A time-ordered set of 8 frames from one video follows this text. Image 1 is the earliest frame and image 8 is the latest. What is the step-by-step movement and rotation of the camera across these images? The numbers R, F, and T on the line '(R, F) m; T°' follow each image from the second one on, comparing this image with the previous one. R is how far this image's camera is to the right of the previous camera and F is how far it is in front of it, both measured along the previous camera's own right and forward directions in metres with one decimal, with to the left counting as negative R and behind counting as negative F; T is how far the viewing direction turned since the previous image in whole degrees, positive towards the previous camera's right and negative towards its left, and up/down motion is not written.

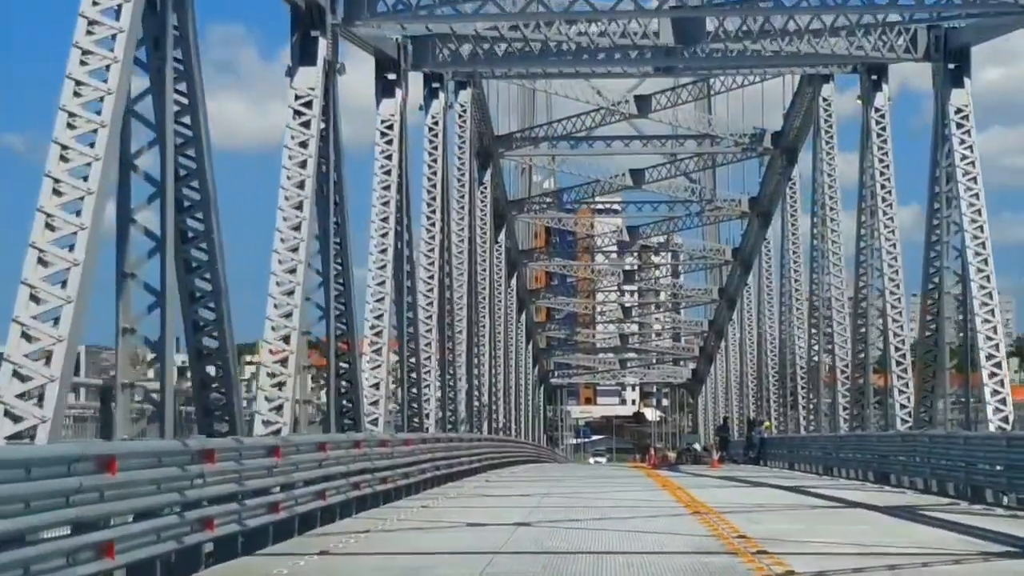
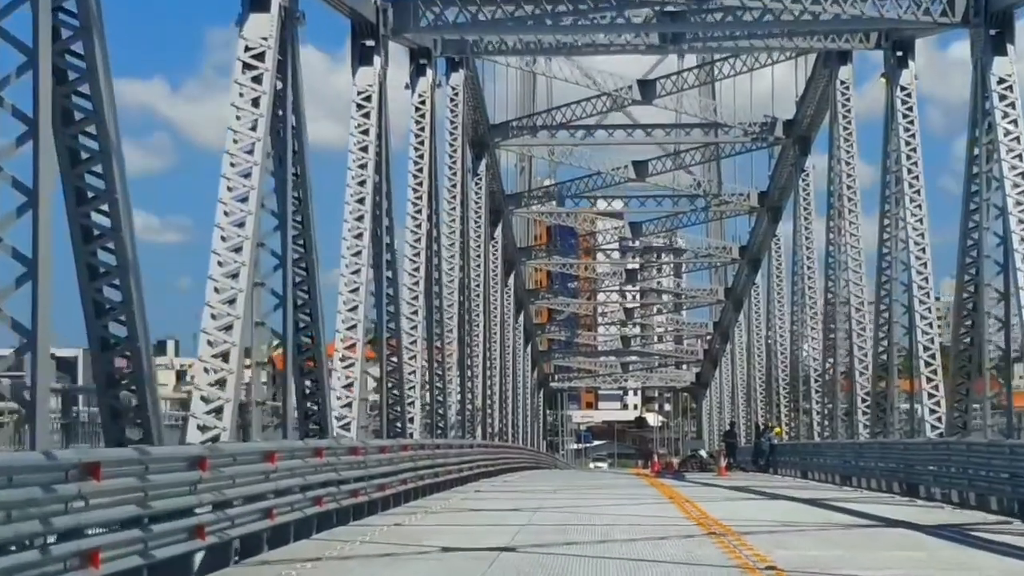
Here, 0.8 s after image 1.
(+0.1, +2.6) m; 0°
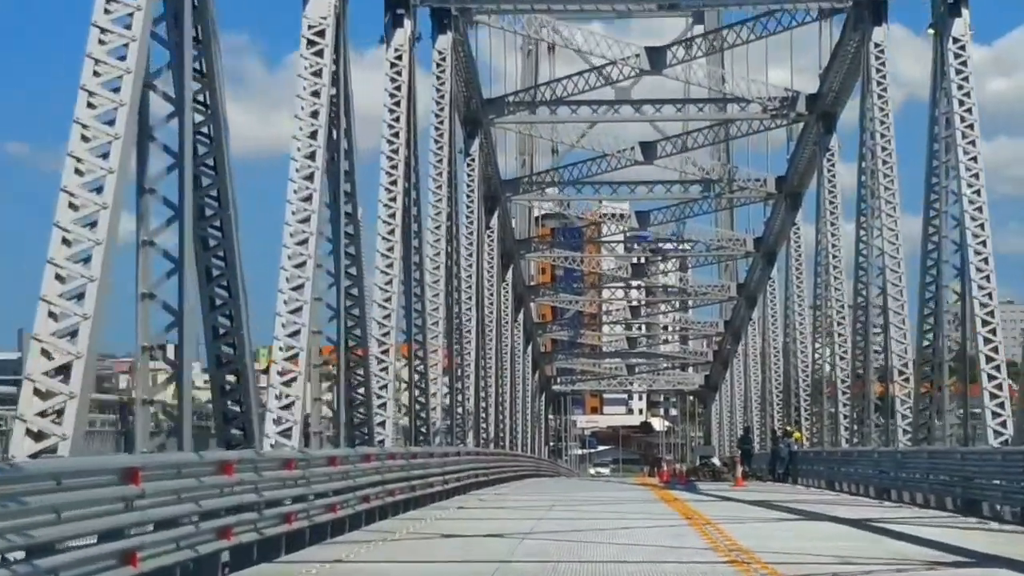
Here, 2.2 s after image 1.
(+0.2, +4.2) m; 0°
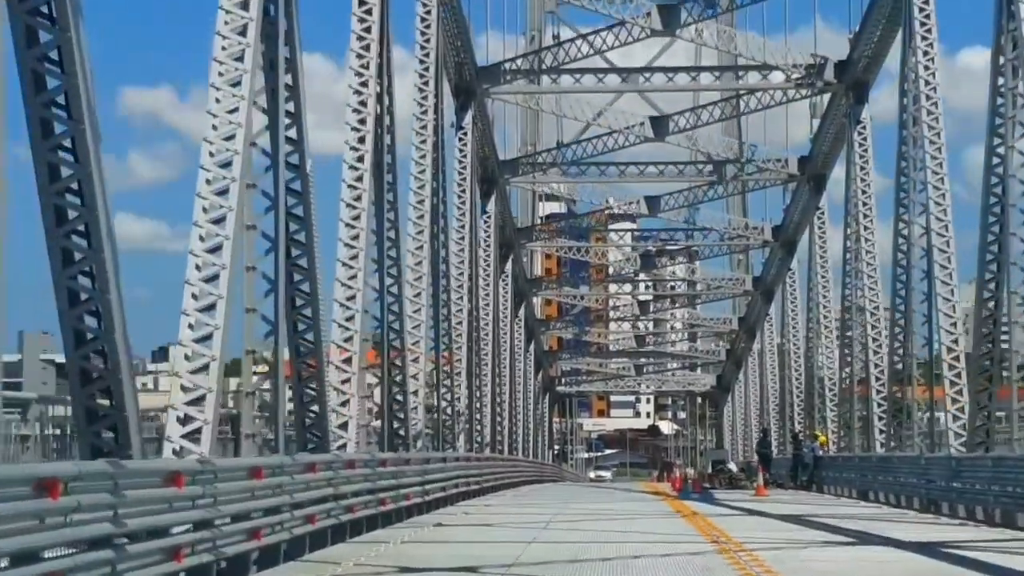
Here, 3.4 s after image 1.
(+0.2, +4.0) m; 0°
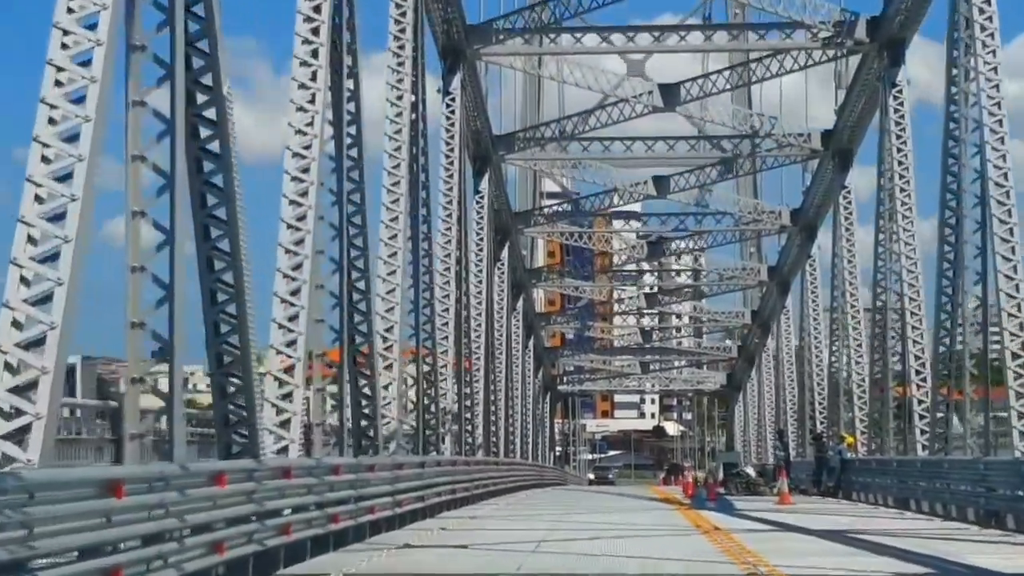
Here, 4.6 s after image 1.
(+0.2, +4.0) m; 0°
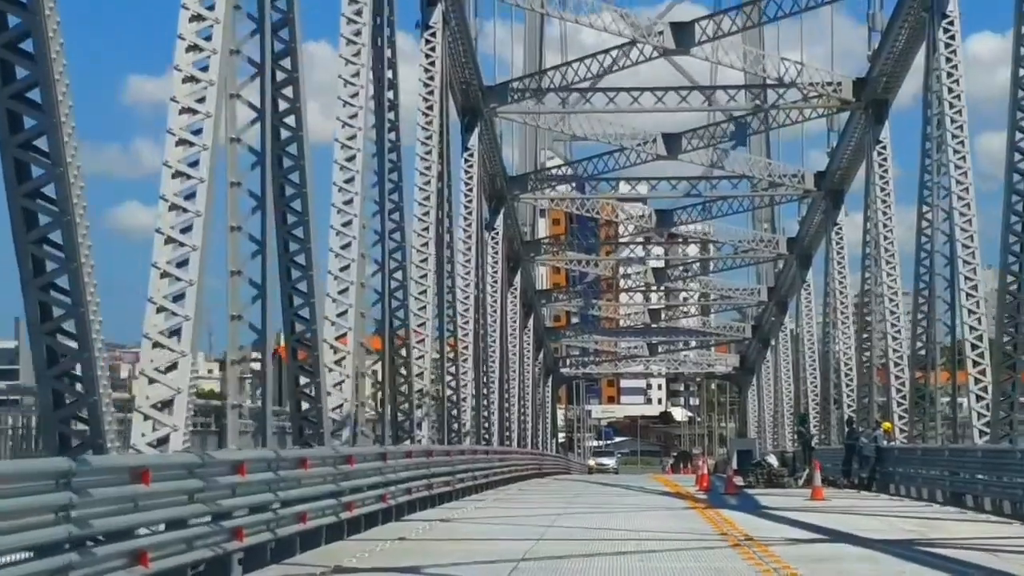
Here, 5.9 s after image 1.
(+0.3, +4.4) m; 0°
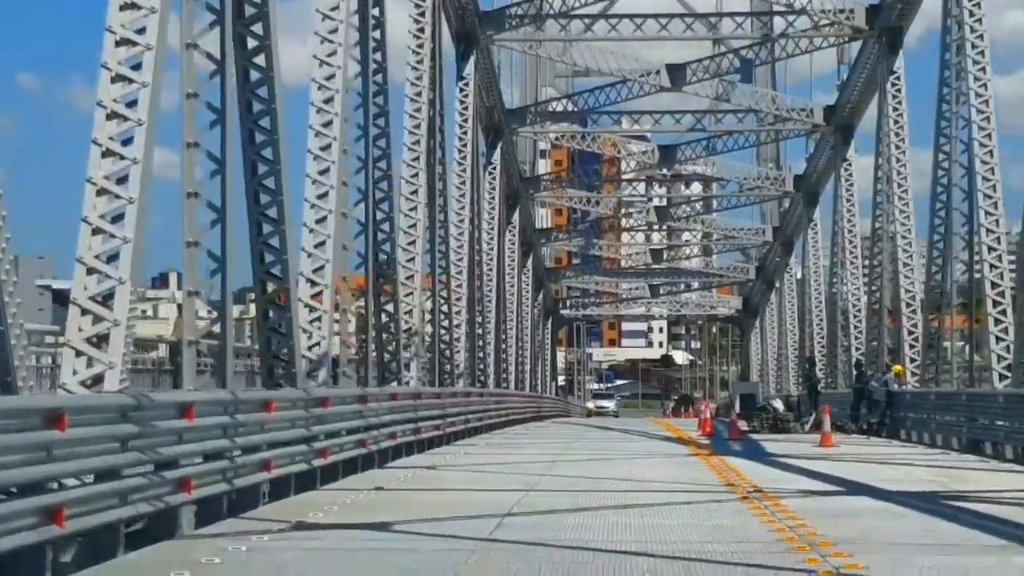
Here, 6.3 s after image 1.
(+0.1, +1.5) m; 0°
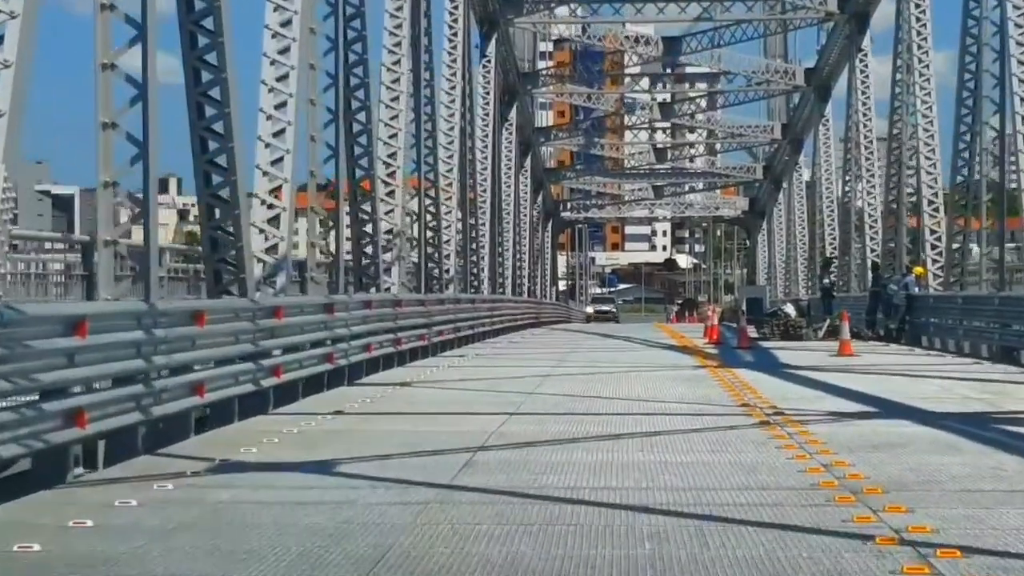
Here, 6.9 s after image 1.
(+0.2, +2.1) m; 0°
